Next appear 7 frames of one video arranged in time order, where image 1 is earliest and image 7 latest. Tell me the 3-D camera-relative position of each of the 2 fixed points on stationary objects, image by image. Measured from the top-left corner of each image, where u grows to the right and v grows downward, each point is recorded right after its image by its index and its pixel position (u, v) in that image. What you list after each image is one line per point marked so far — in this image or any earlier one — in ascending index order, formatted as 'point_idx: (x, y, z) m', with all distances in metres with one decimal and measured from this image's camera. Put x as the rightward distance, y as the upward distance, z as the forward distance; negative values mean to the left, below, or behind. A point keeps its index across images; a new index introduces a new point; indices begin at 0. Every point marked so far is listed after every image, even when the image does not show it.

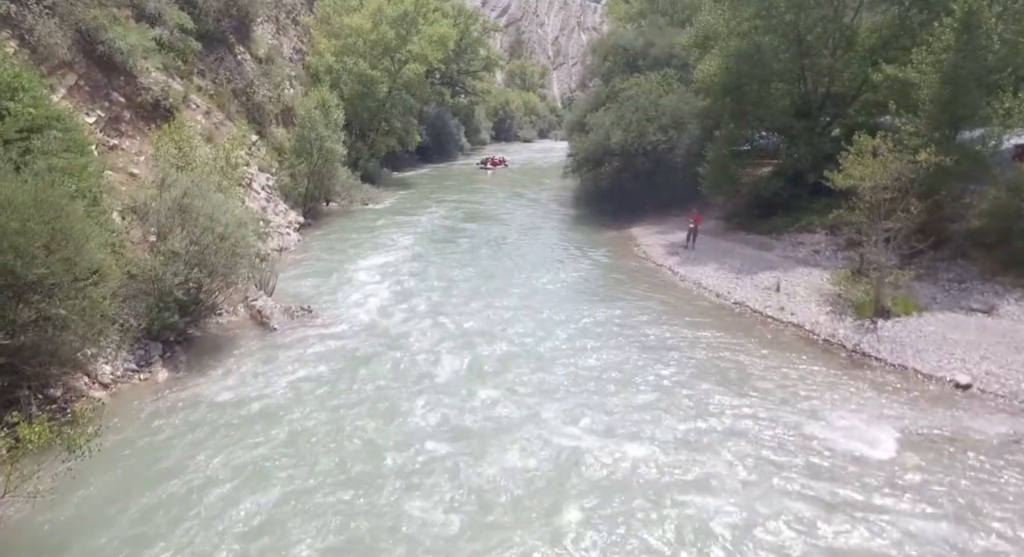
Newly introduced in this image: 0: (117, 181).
0: (-12.1, +3.0, +18.9) m
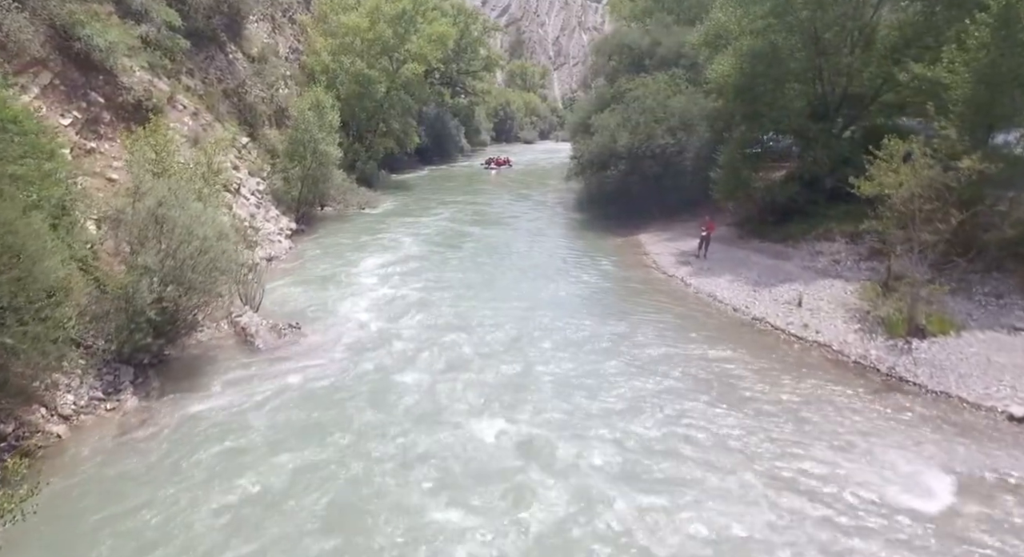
0: (-12.0, +2.6, +17.6) m
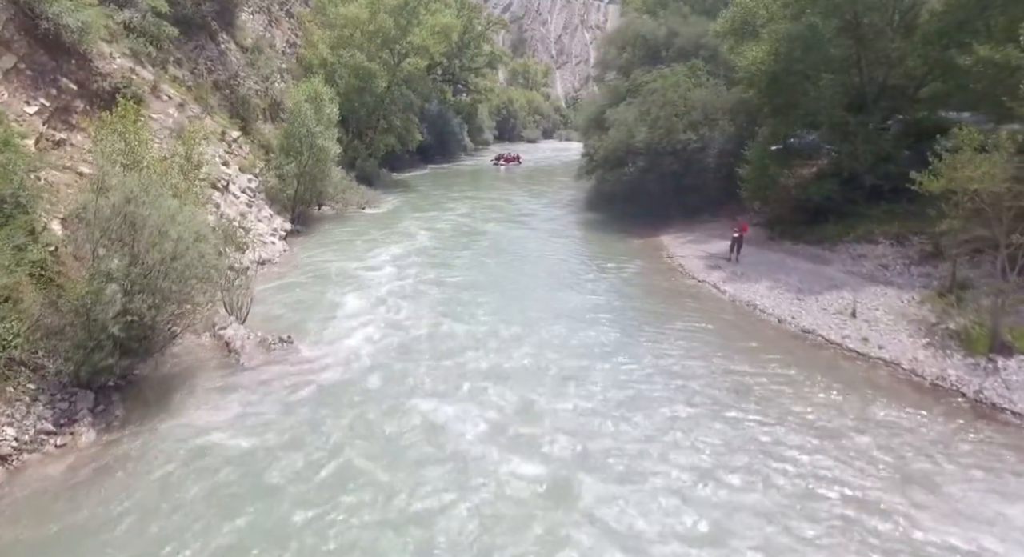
0: (-11.5, +2.4, +15.5) m
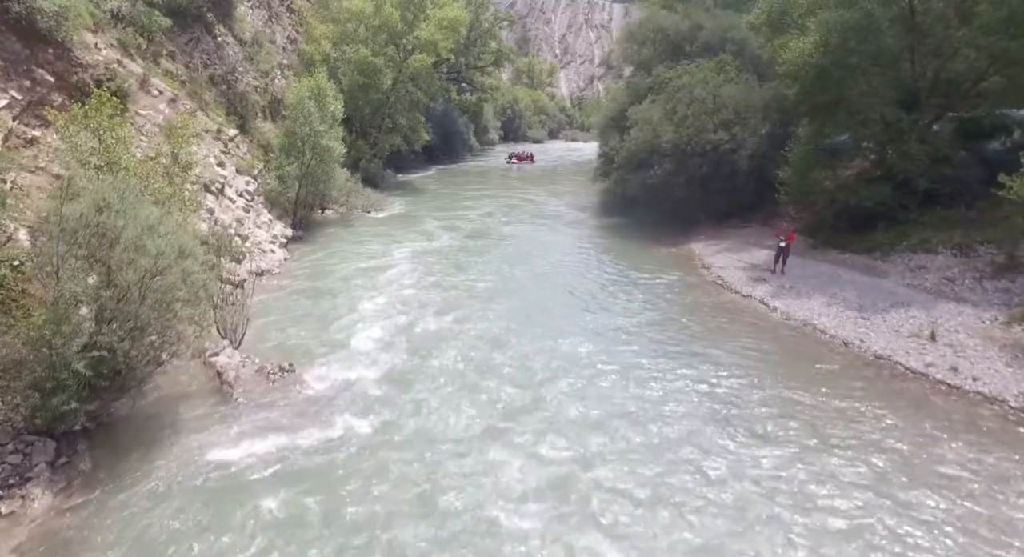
0: (-10.7, +2.0, +13.5) m
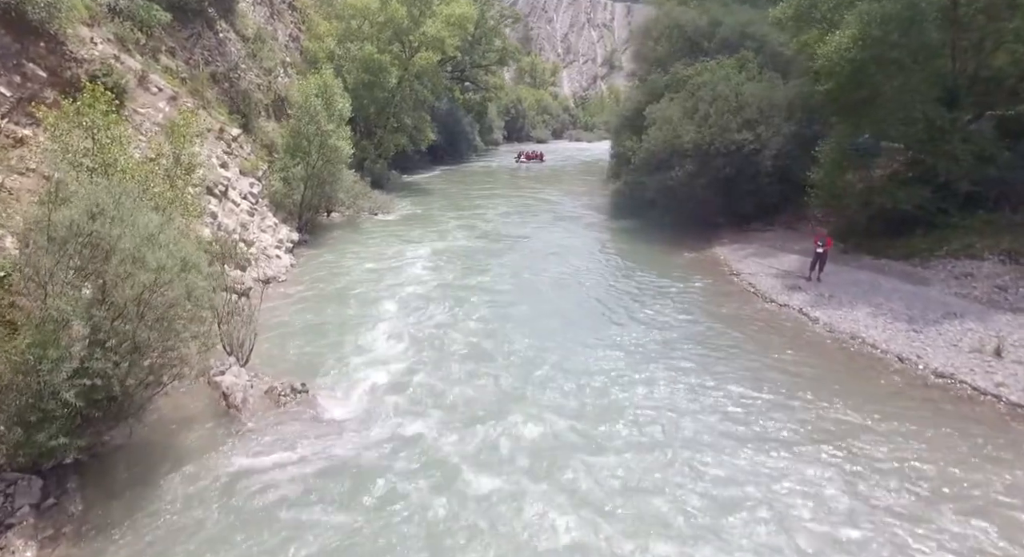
0: (-10.1, +1.8, +12.4) m
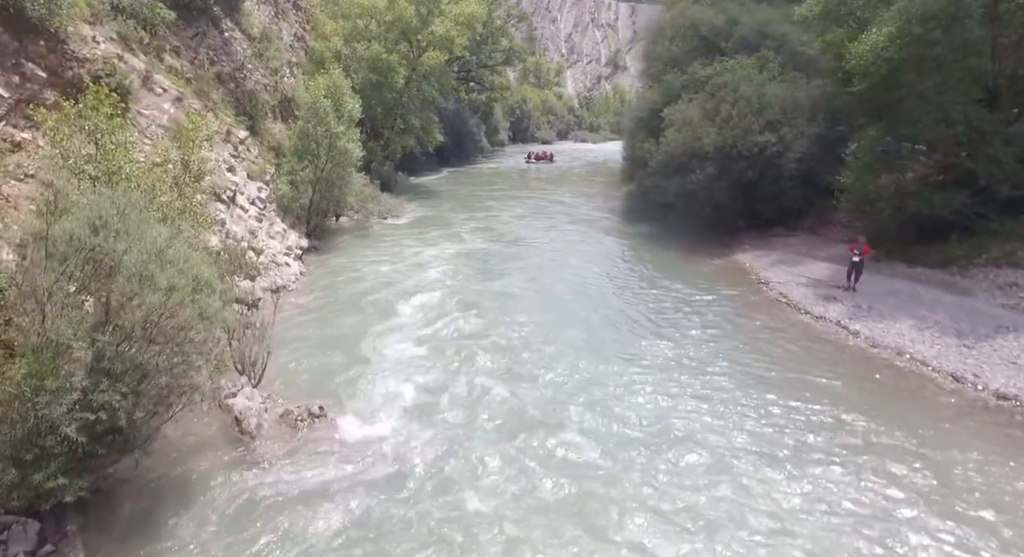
0: (-9.5, +1.5, +11.6) m
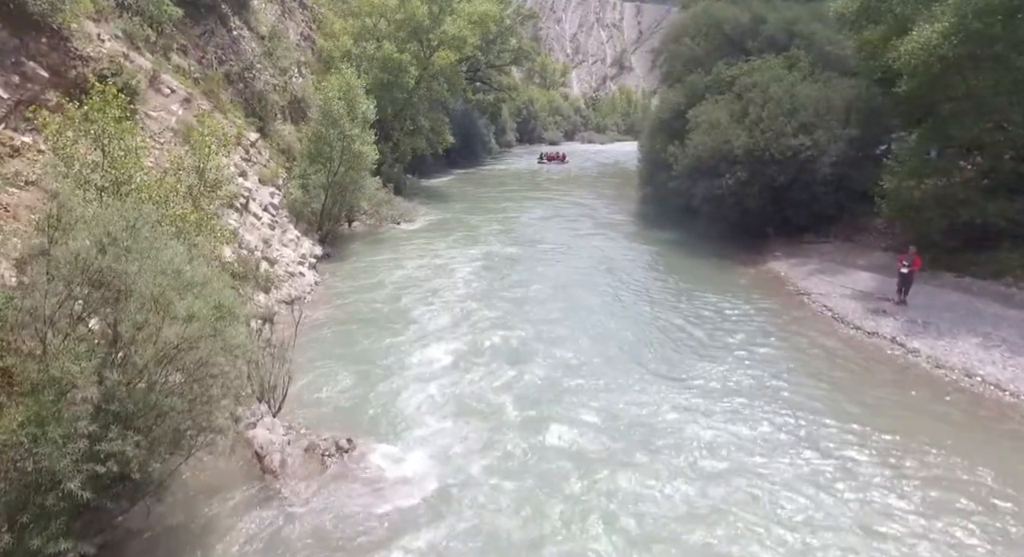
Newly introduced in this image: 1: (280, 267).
0: (-8.6, +1.2, +10.5) m
1: (-6.8, +0.3, +17.9) m
